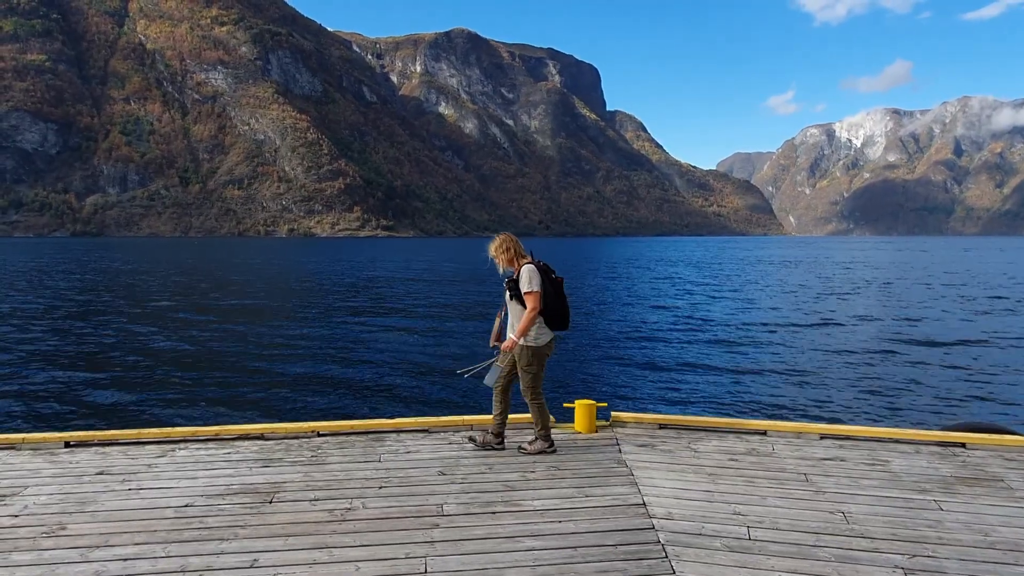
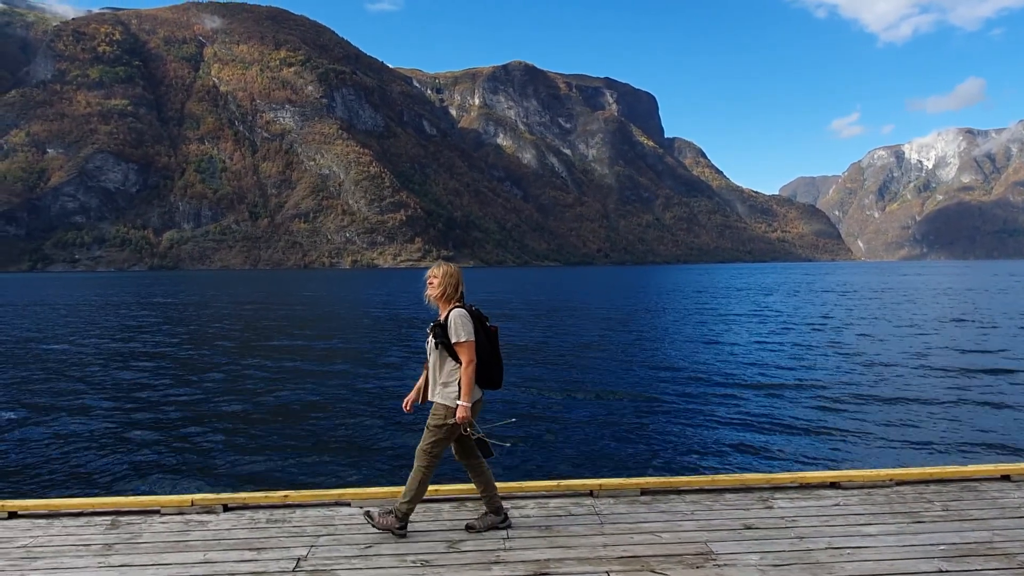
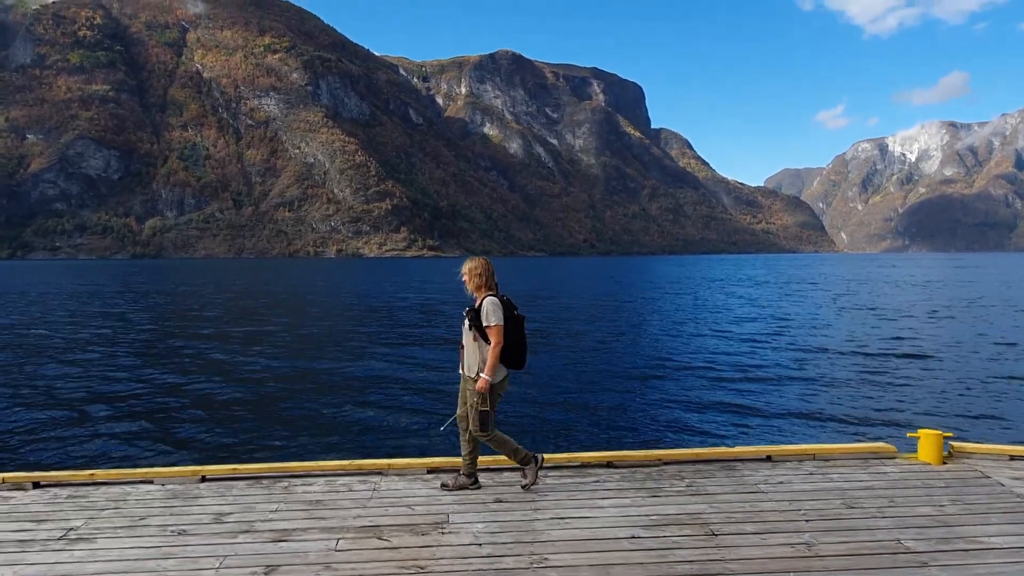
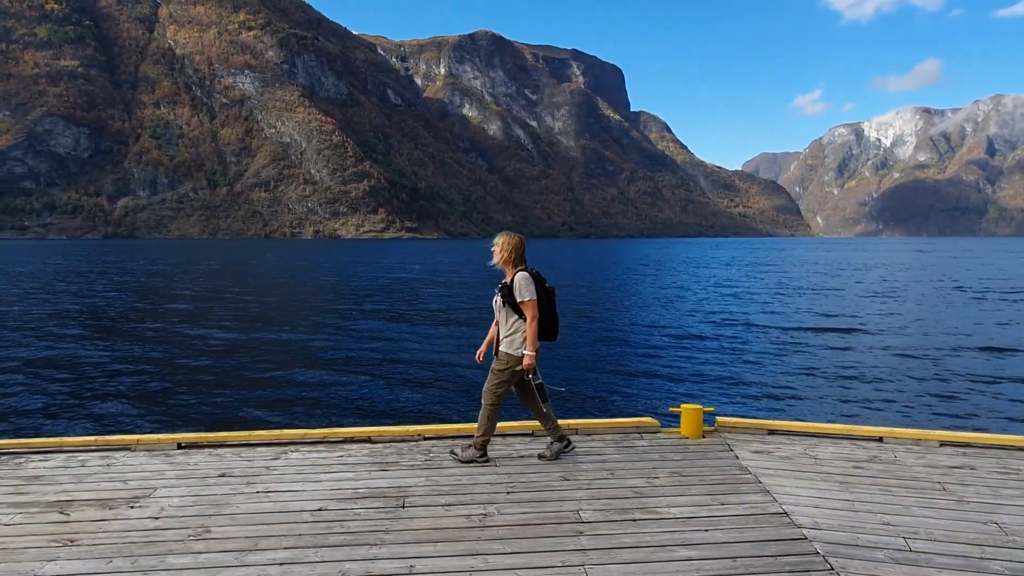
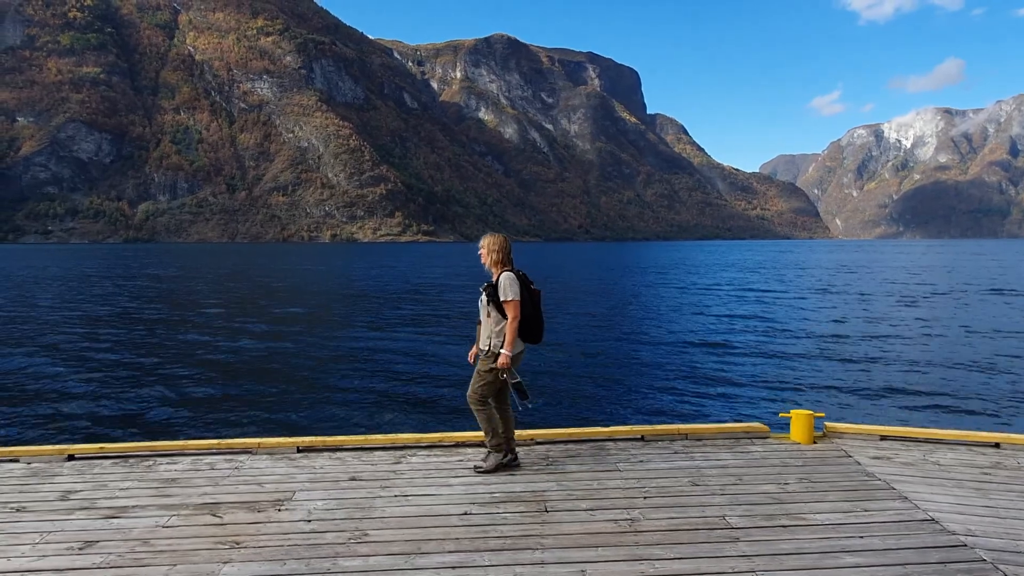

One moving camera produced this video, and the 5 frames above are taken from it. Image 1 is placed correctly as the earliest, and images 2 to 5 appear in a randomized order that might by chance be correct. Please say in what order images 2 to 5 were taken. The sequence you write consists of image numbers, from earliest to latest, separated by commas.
4, 5, 3, 2
